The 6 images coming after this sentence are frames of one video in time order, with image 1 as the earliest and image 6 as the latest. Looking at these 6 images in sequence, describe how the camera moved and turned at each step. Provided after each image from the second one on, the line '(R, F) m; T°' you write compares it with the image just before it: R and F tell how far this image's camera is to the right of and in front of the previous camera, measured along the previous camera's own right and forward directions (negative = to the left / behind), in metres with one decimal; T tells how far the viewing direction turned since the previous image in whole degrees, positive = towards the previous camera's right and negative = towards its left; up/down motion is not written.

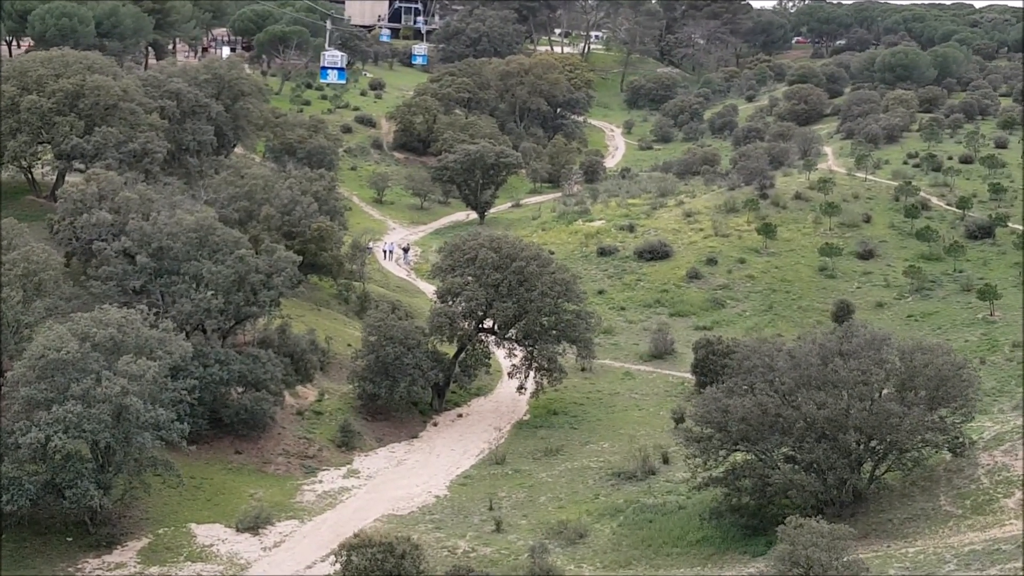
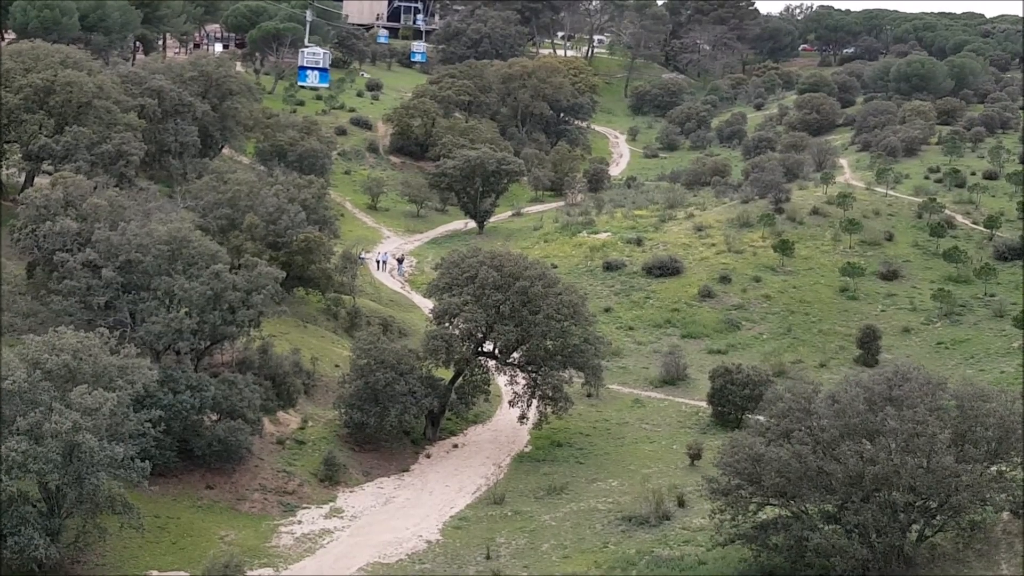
(-0.2, +2.4) m; 0°
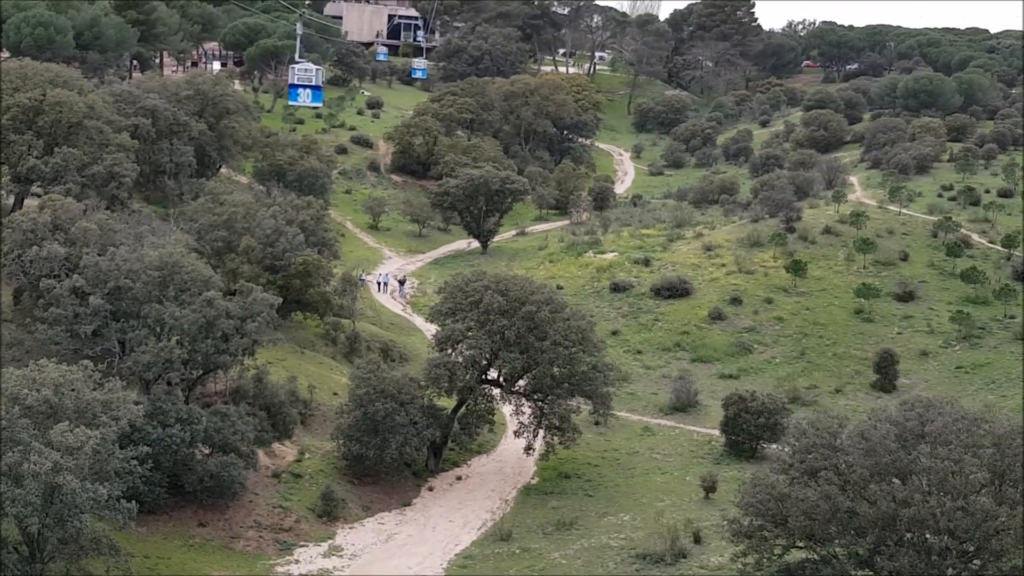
(-0.1, +1.1) m; 0°
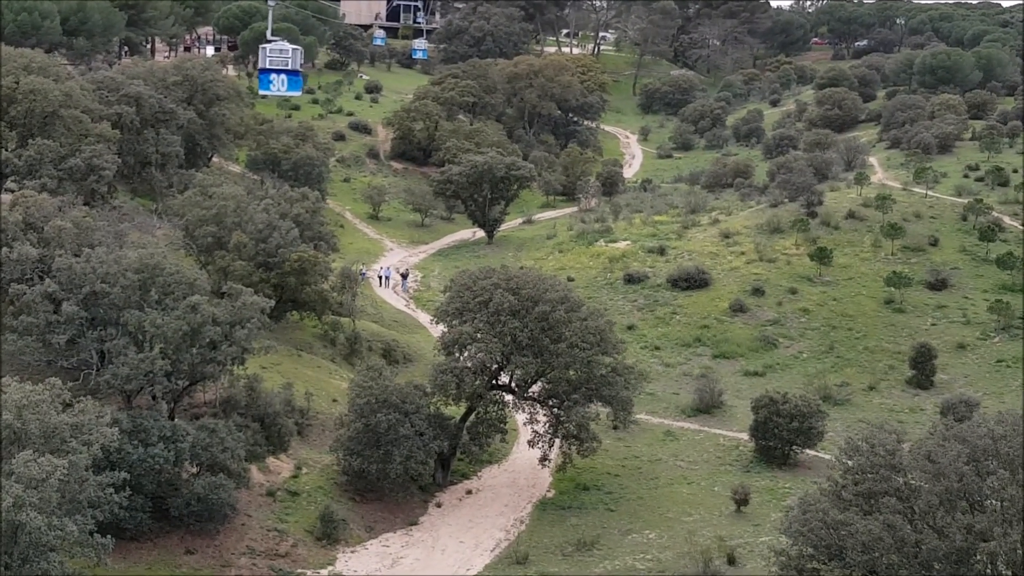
(-0.2, +2.0) m; 0°
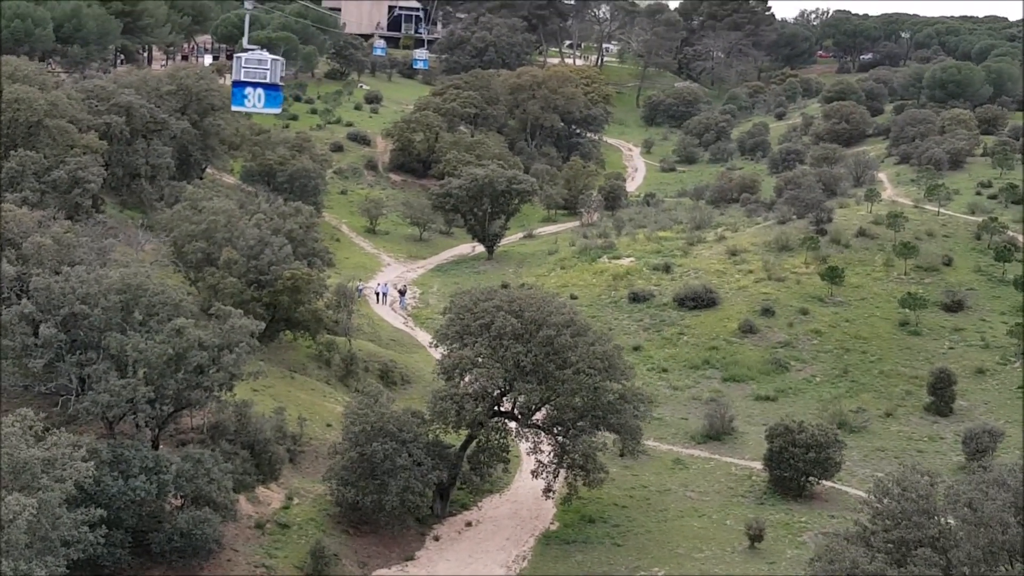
(-0.1, +1.1) m; 0°
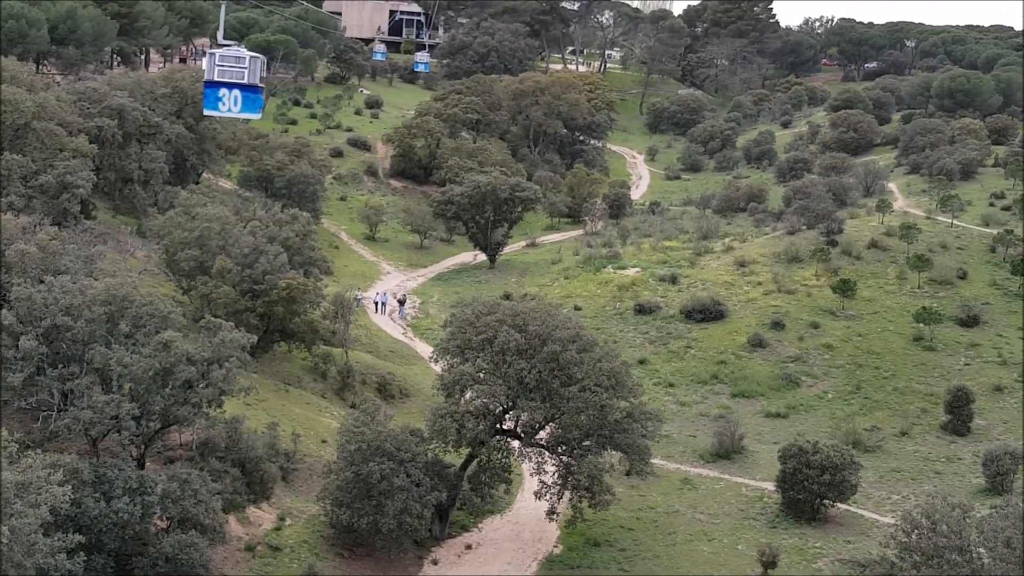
(-0.1, +1.0) m; 0°
